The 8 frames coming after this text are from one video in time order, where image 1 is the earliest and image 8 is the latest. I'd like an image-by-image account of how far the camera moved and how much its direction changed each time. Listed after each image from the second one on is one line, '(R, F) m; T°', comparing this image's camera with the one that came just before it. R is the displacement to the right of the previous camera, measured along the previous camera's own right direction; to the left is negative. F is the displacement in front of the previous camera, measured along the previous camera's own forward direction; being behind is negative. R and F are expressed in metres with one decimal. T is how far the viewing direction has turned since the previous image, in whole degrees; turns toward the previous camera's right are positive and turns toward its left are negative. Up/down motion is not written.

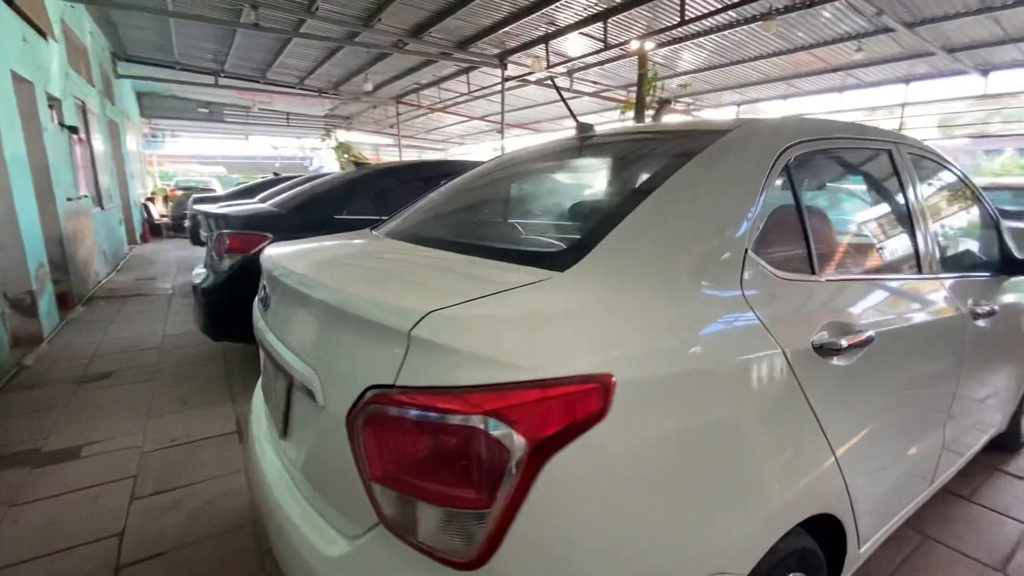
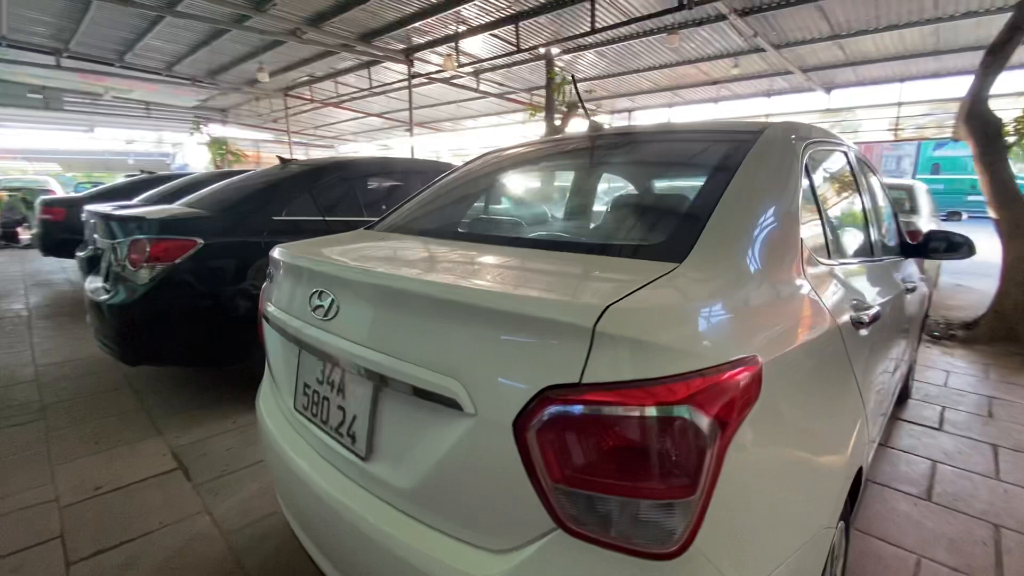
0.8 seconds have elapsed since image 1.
(-0.4, +0.1) m; +13°
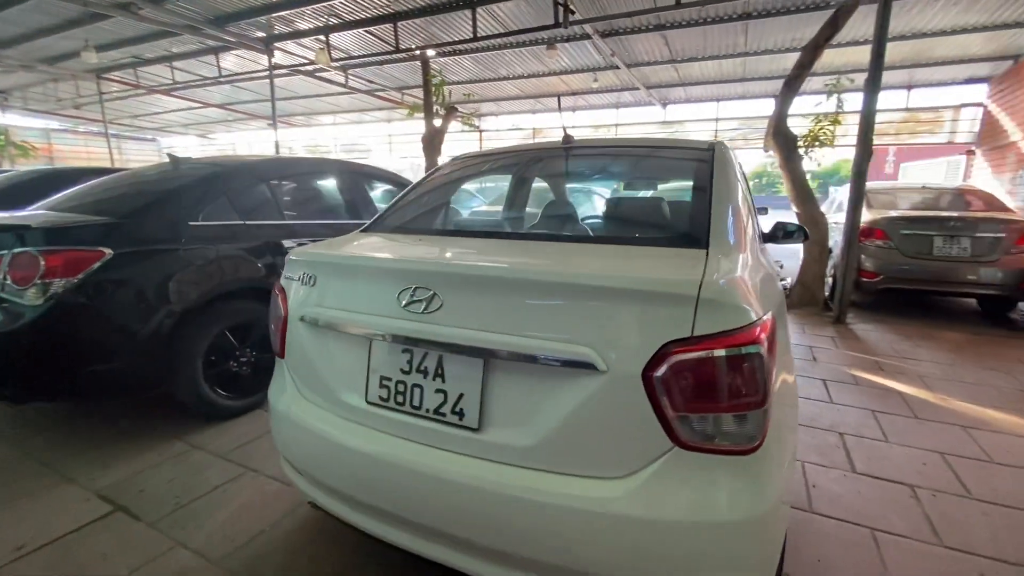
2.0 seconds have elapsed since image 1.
(-0.5, -0.1) m; +17°
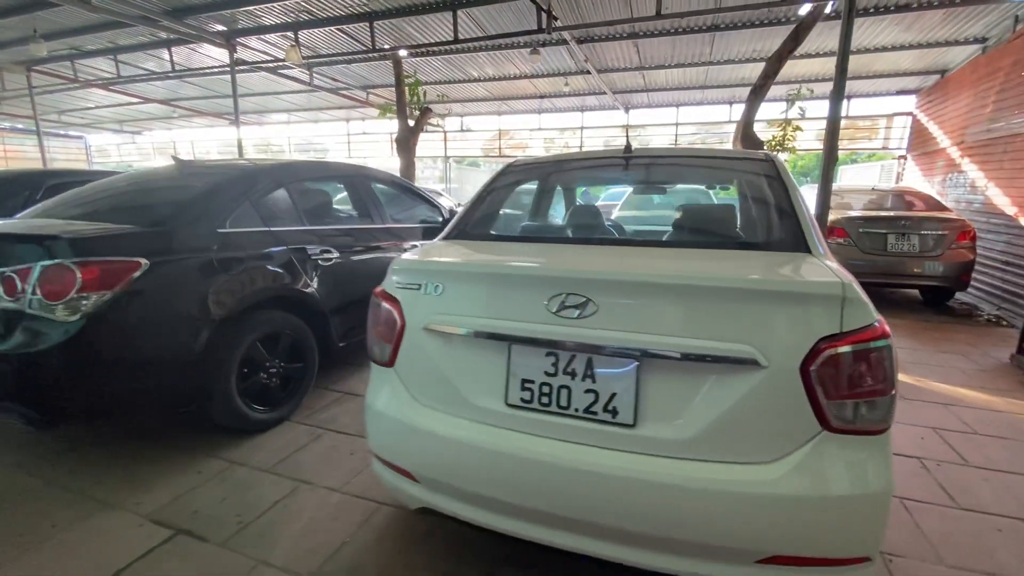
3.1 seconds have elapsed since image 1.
(-0.5, 0.0) m; +6°
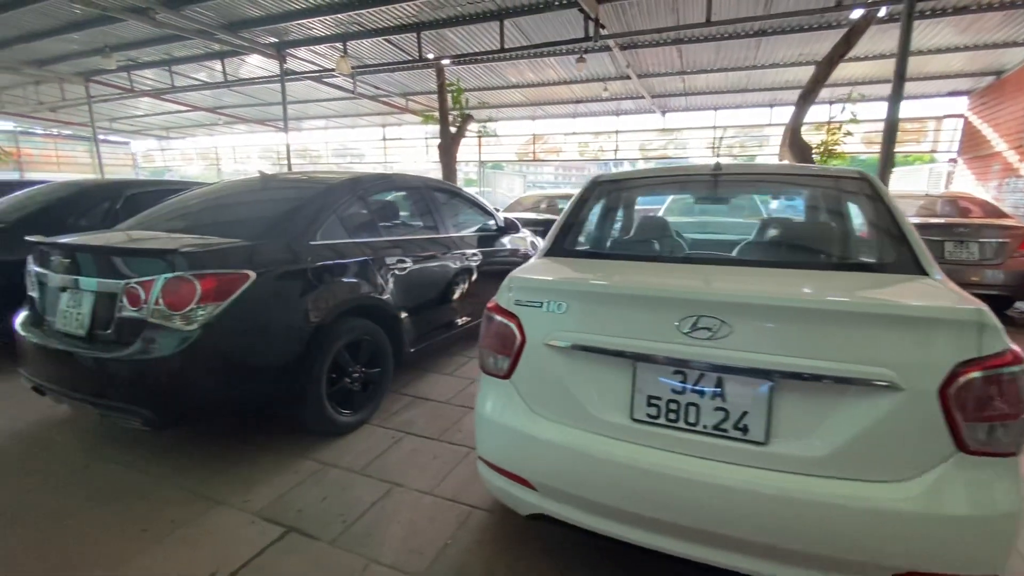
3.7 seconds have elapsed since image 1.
(-0.3, -0.1) m; -2°
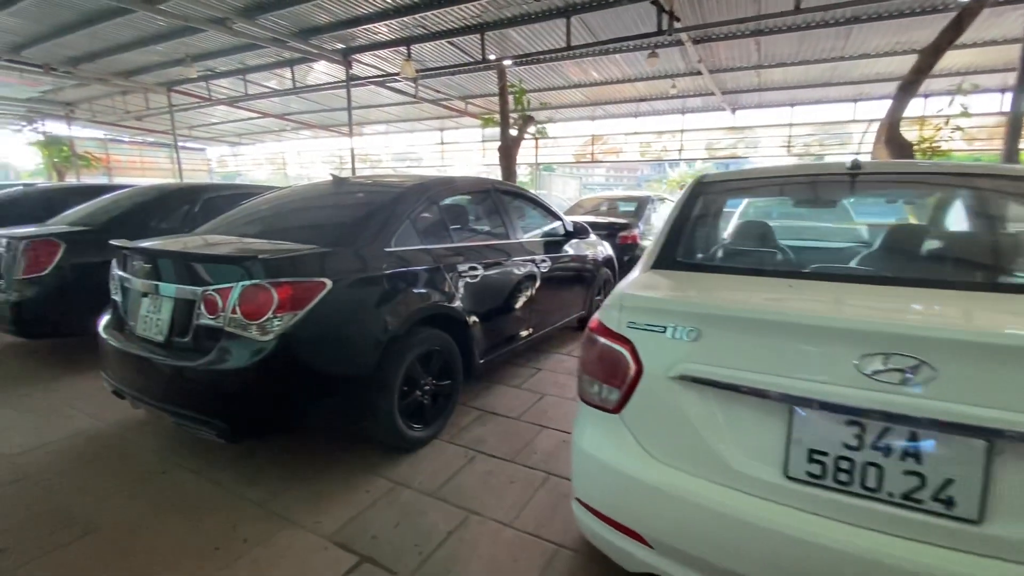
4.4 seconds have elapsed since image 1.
(-0.2, +0.2) m; -6°
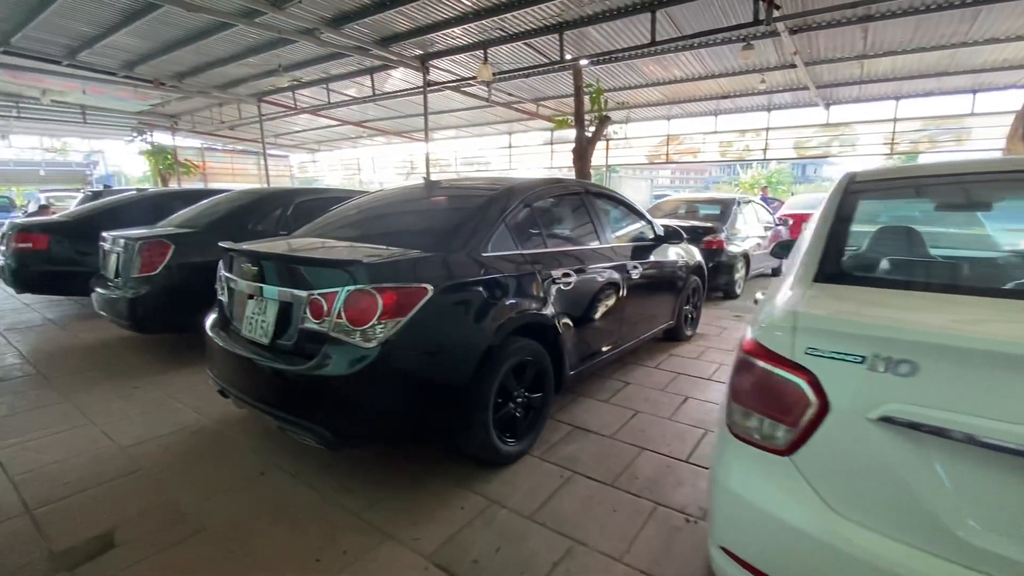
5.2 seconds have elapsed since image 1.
(-0.2, +0.1) m; -7°
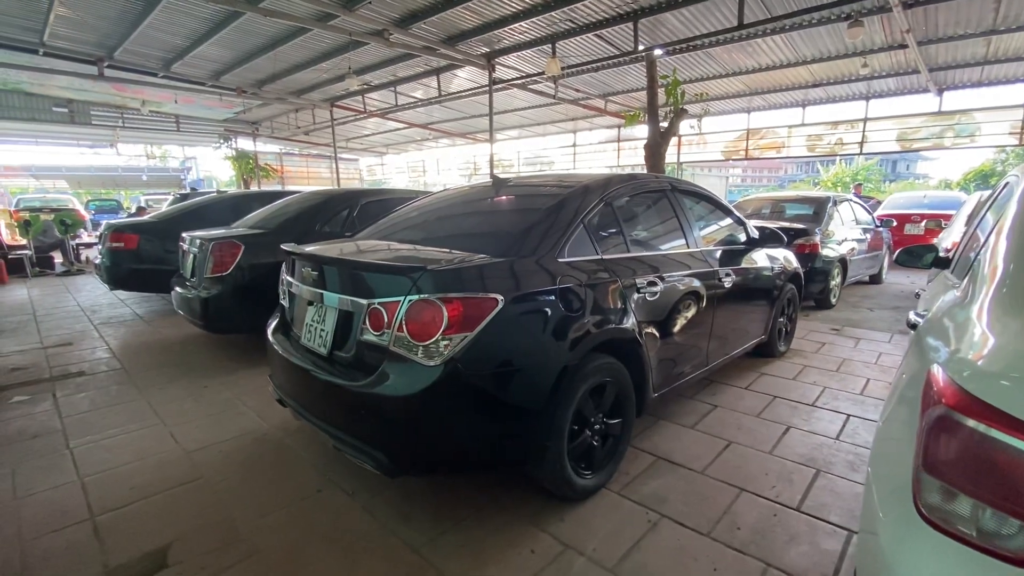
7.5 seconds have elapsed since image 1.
(-0.1, +0.3) m; -7°
